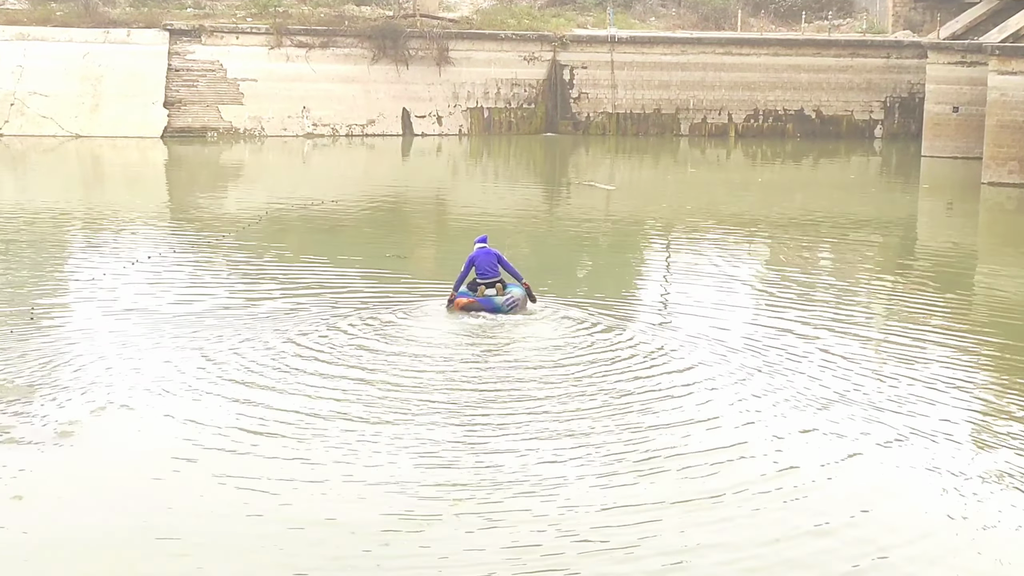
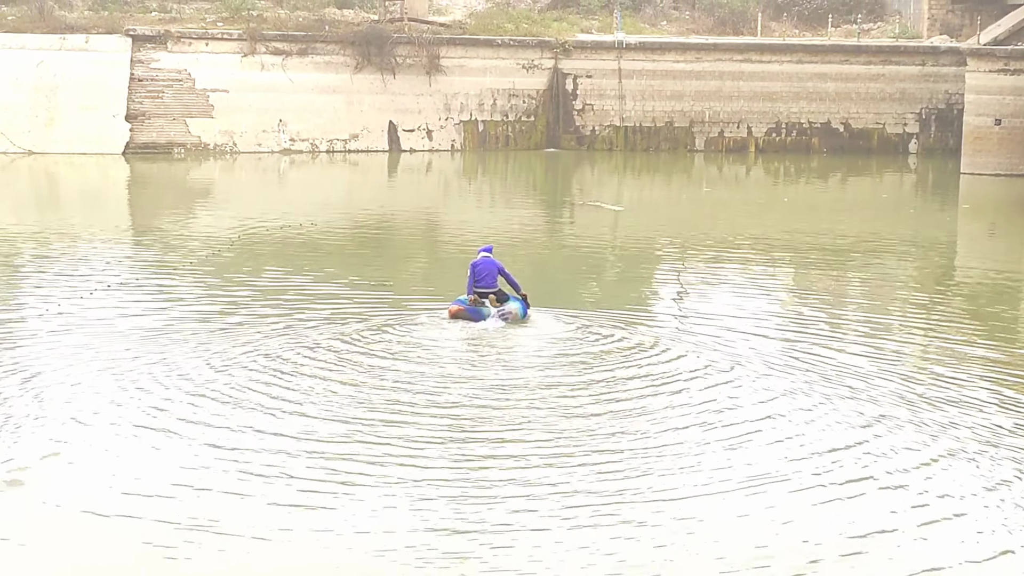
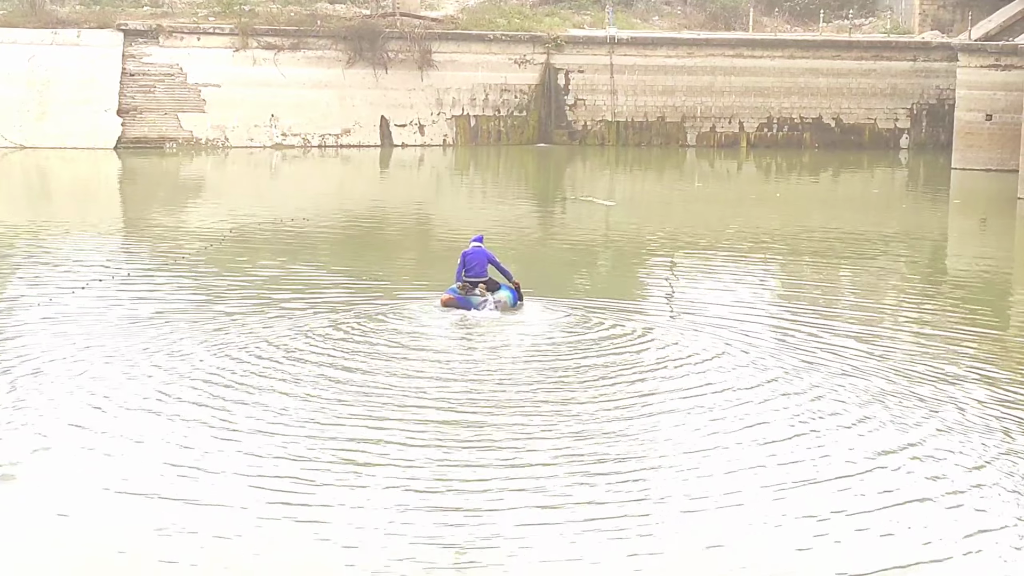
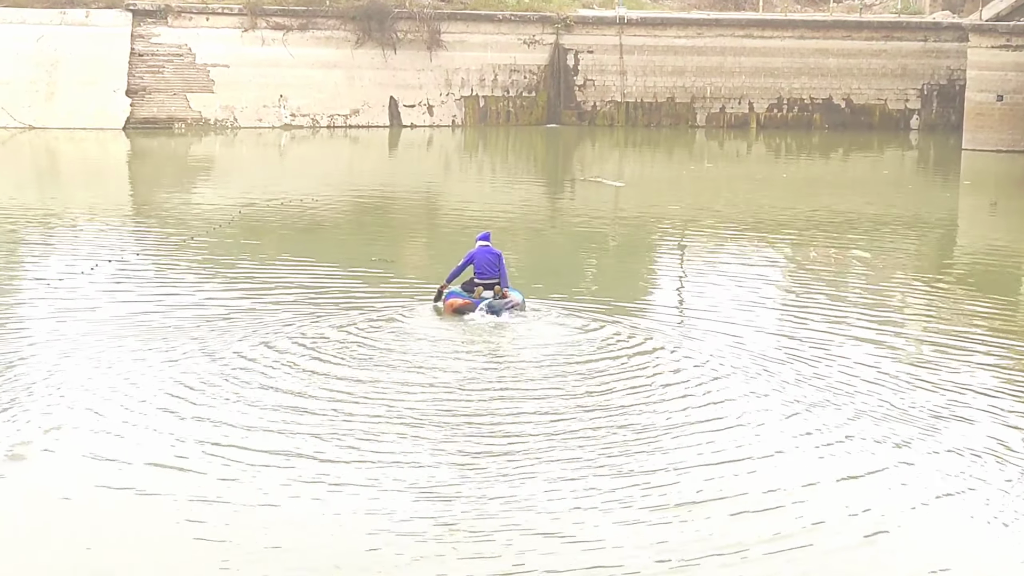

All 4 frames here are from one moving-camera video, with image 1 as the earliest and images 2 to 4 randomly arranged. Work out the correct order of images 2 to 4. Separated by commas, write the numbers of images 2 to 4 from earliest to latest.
4, 2, 3
